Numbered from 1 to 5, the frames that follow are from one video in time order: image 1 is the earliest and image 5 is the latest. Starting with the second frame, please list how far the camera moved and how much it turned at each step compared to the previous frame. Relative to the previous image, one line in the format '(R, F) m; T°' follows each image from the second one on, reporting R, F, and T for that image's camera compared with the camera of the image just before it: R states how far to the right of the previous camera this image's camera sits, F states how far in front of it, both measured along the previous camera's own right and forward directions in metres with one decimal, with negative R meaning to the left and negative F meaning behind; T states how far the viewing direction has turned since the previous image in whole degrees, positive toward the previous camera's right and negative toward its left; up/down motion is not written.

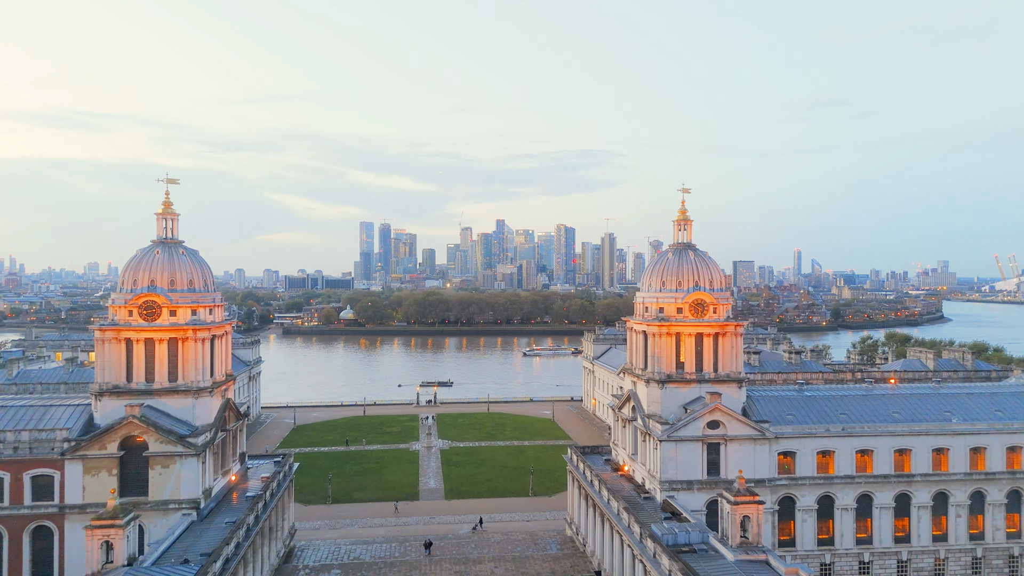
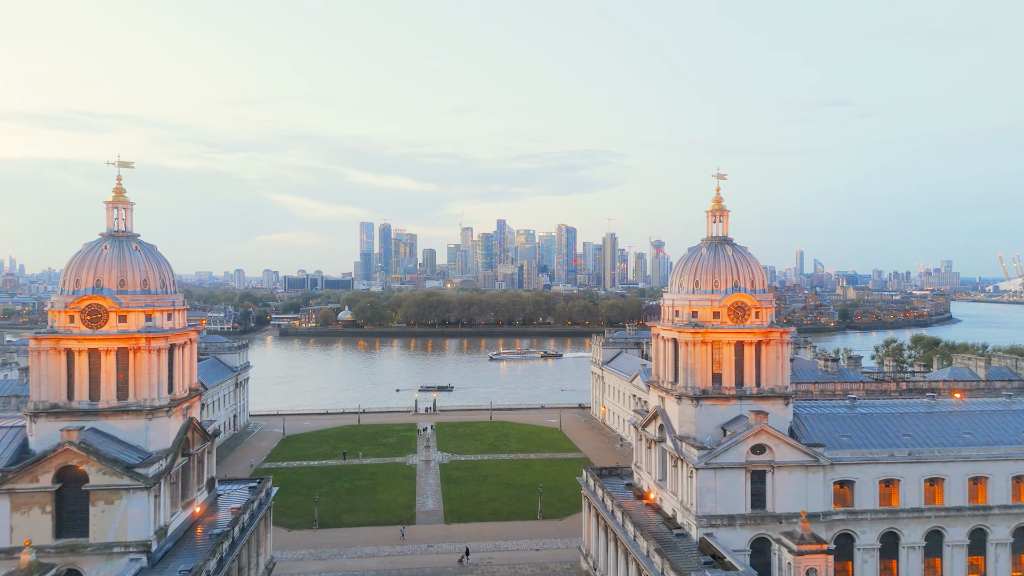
(-0.4, +4.6) m; 0°
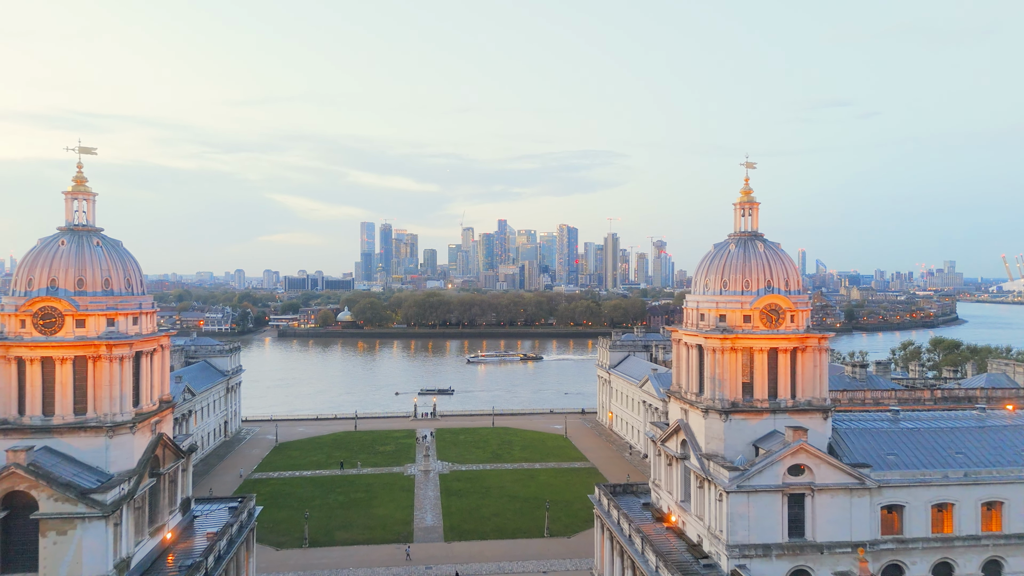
(-0.2, +2.9) m; 0°
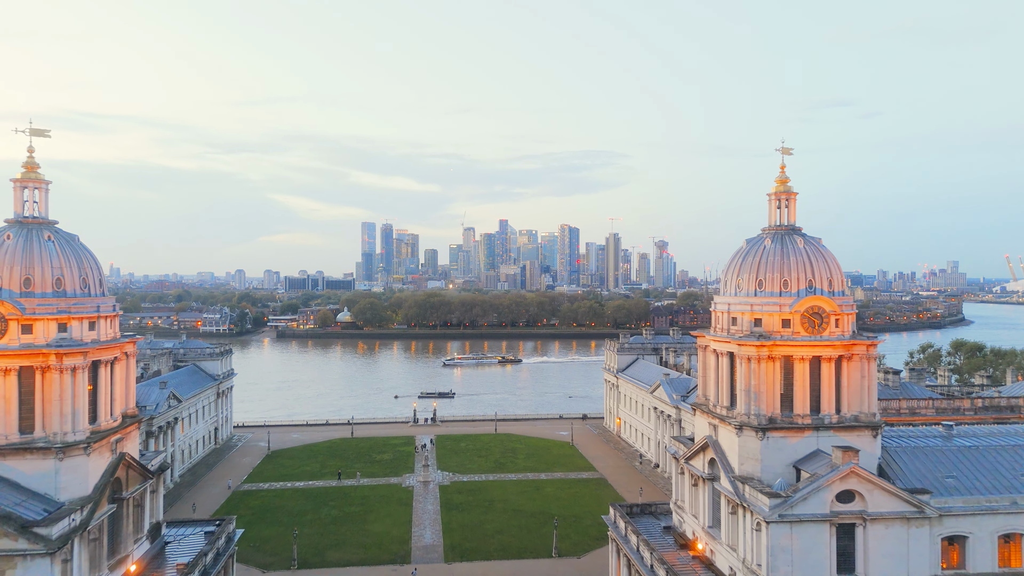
(-0.3, +2.9) m; 0°
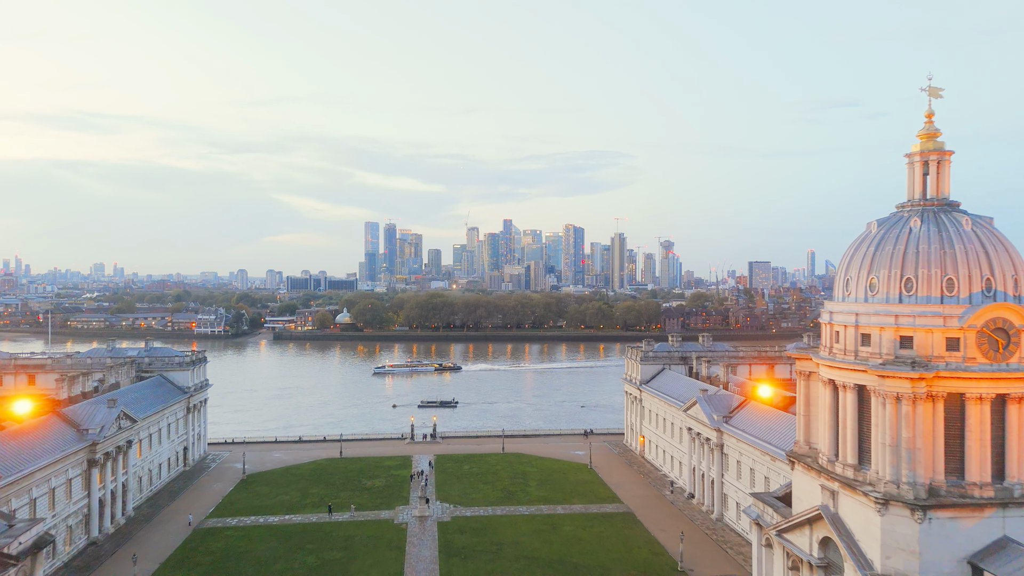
(-0.6, +7.5) m; 0°
